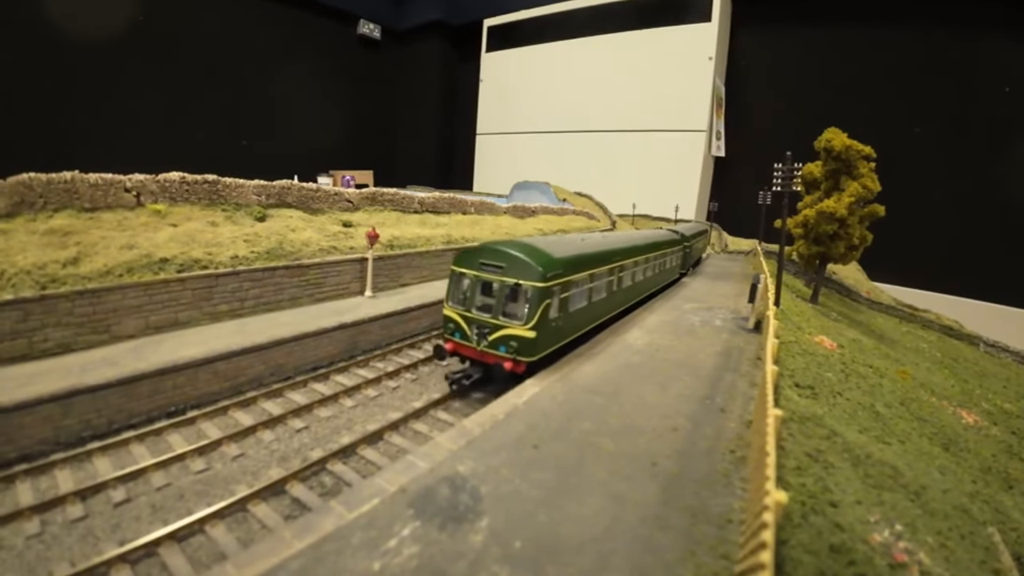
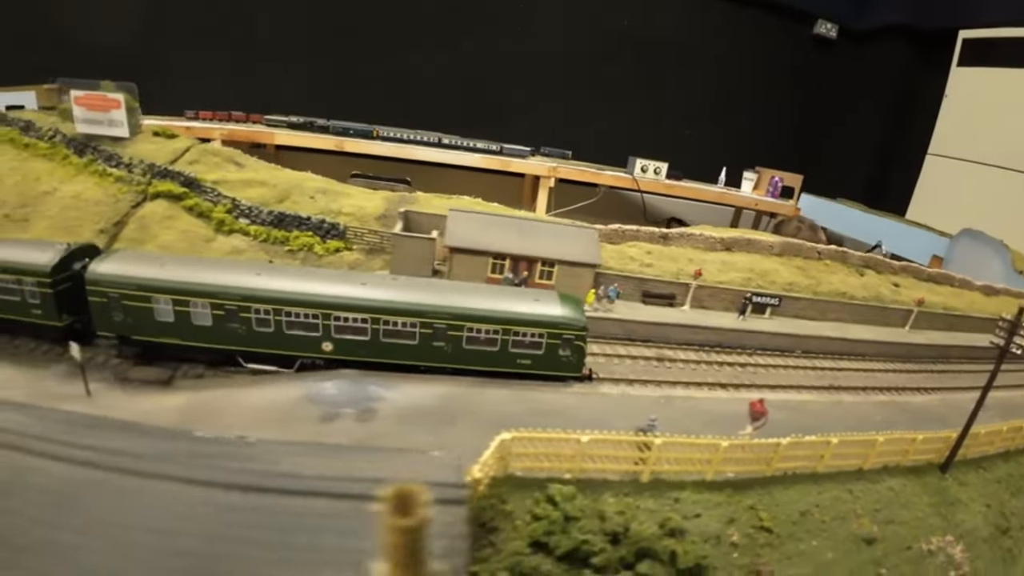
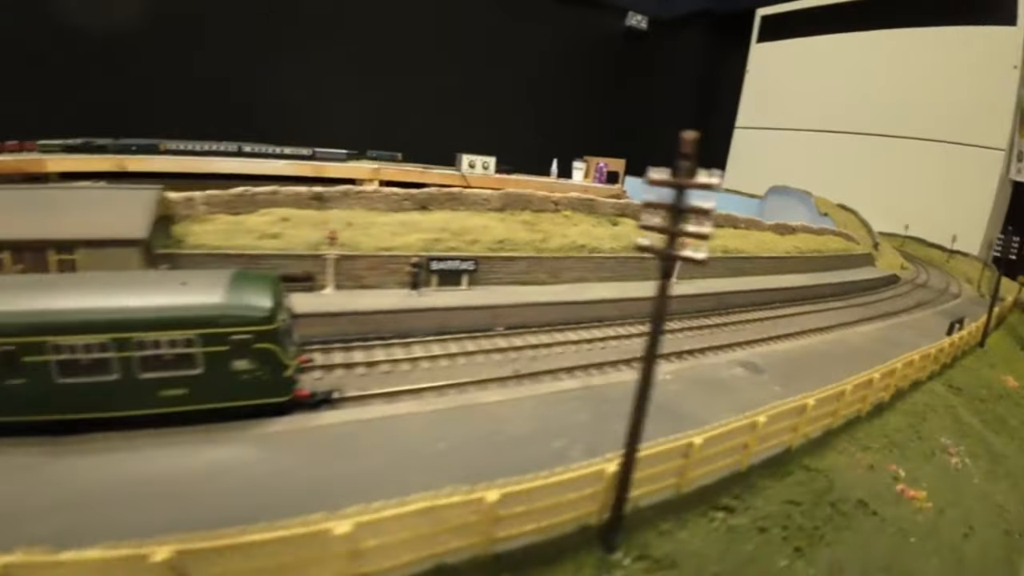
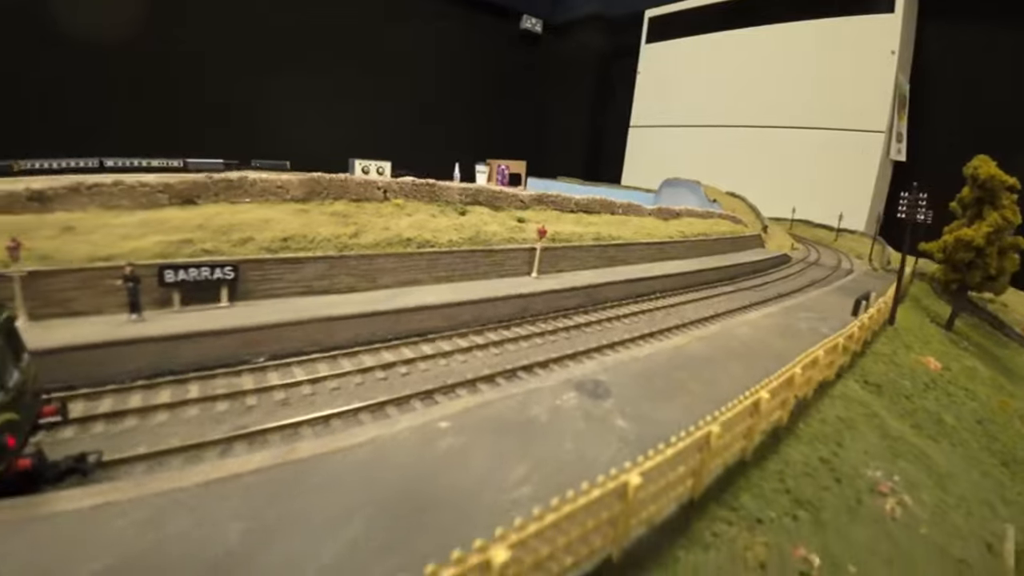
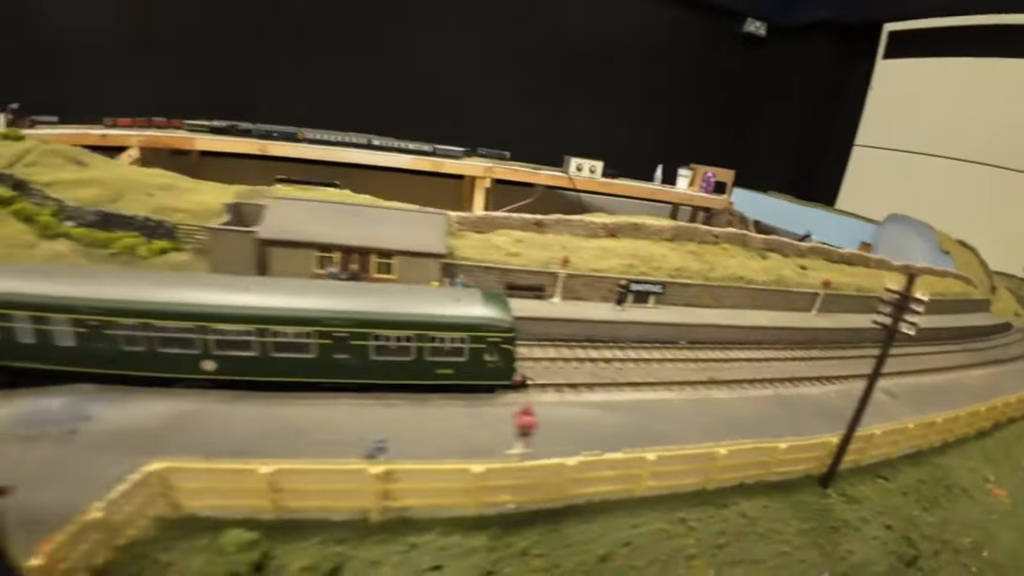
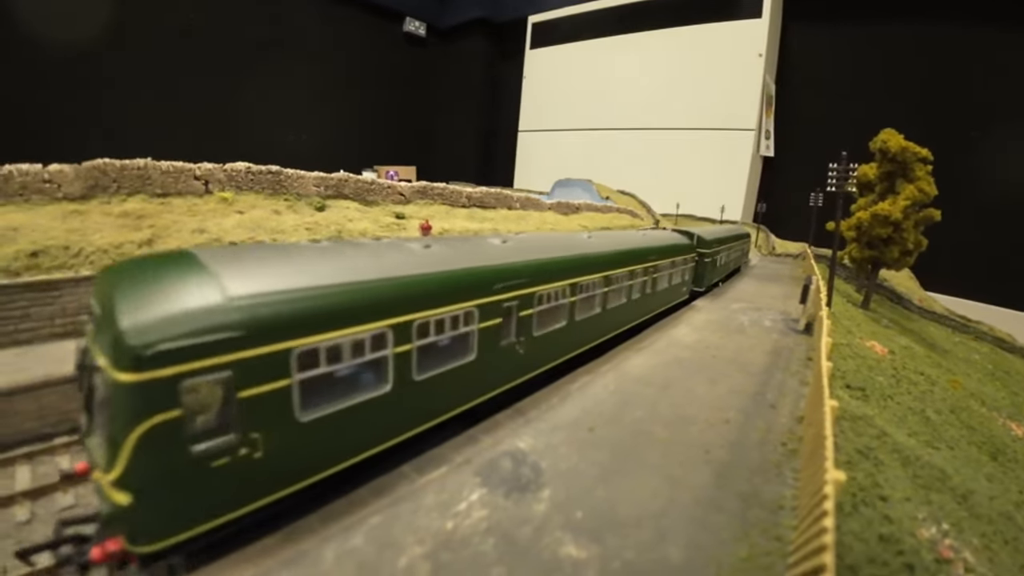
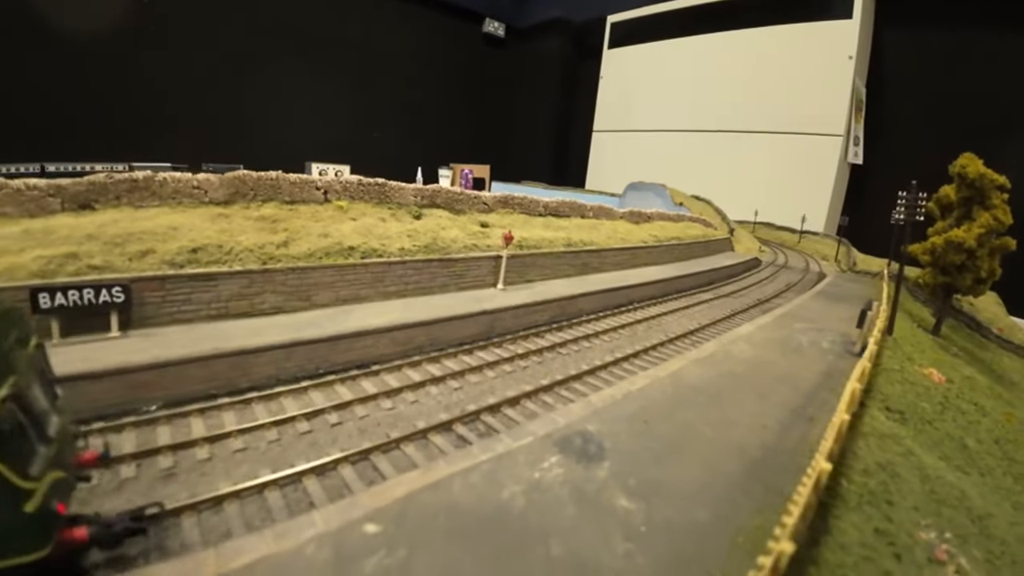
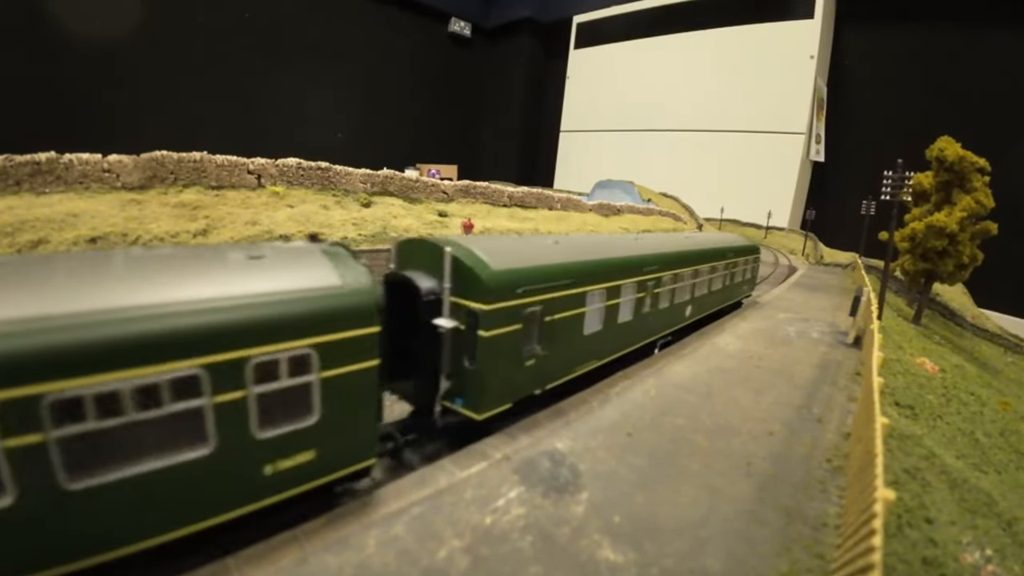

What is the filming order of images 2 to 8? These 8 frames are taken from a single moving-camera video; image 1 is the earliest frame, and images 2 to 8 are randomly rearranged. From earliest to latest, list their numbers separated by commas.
6, 8, 7, 4, 3, 5, 2
